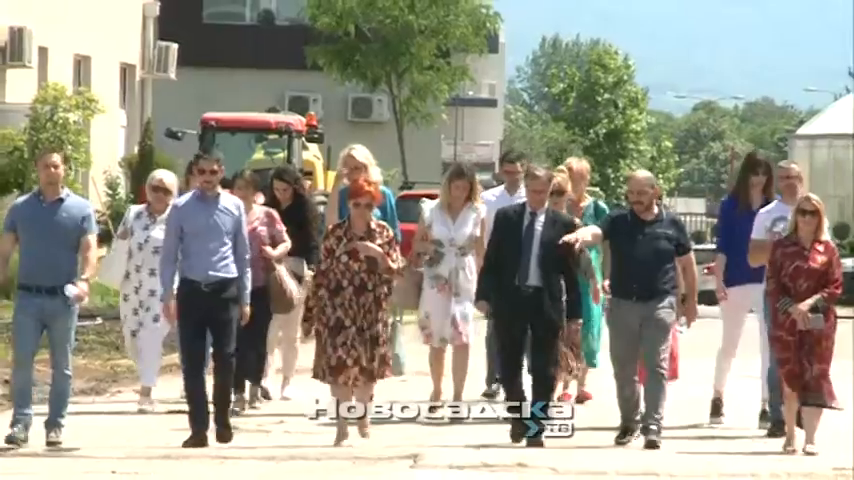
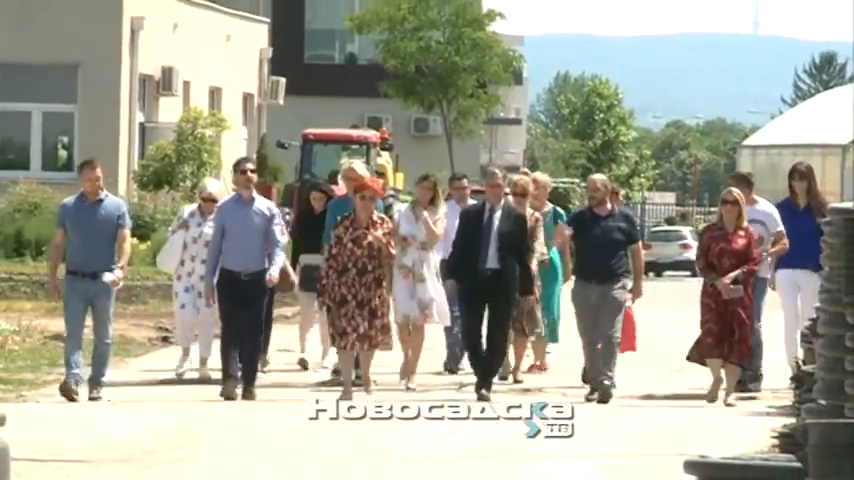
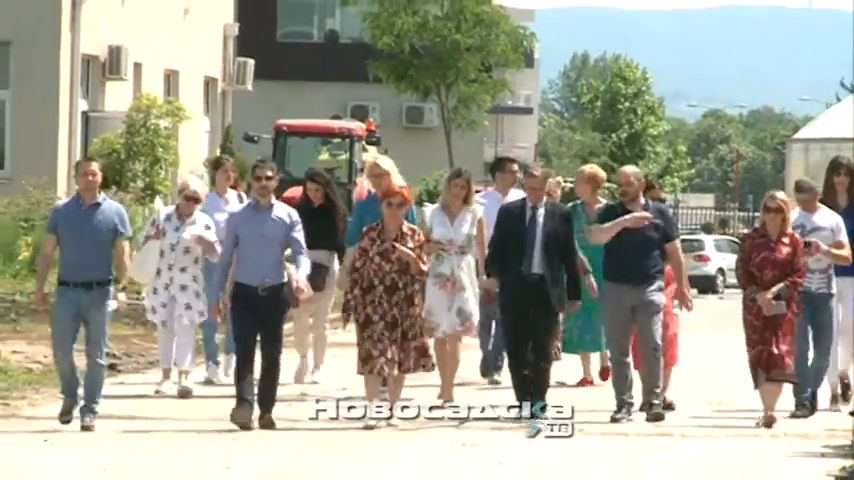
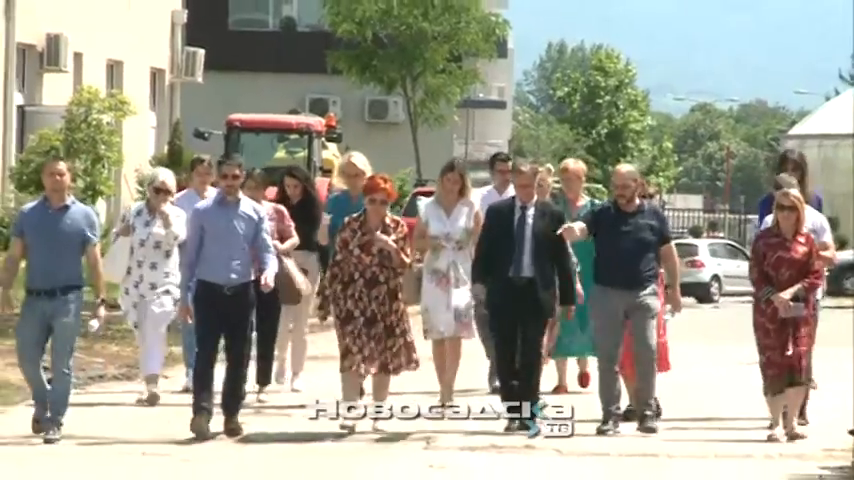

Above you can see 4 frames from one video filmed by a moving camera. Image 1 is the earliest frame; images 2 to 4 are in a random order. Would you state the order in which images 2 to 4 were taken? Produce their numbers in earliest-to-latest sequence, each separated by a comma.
4, 3, 2
